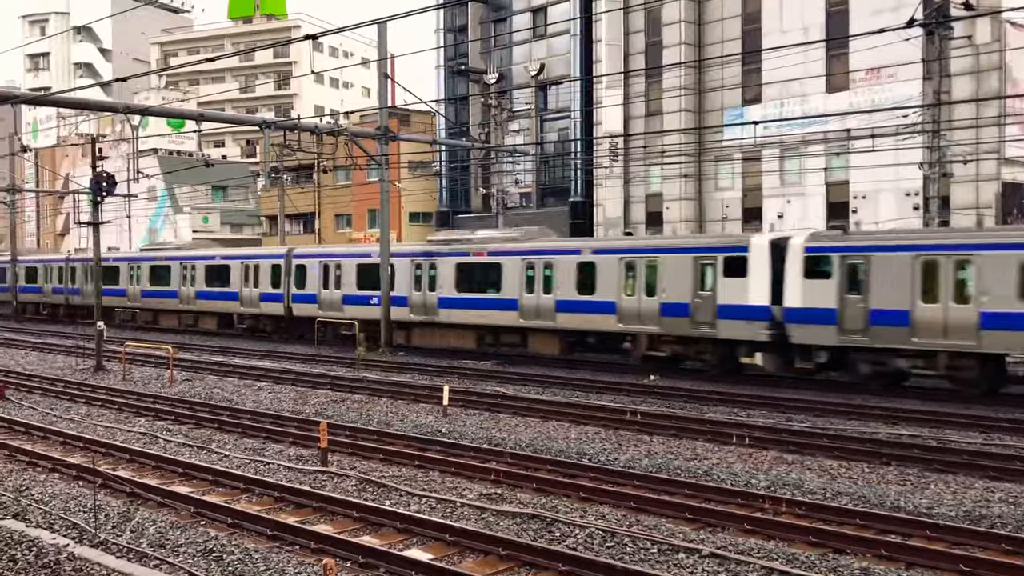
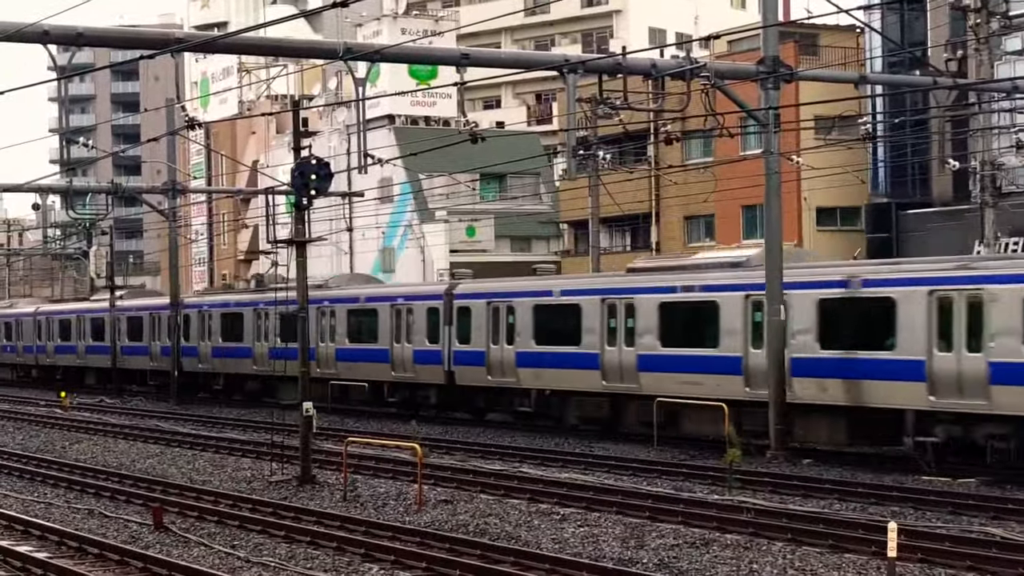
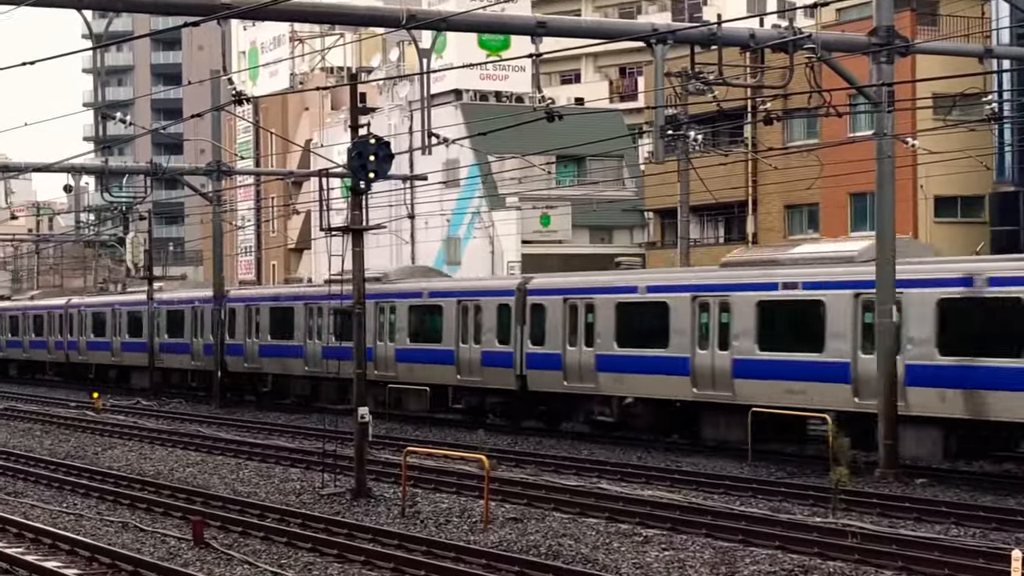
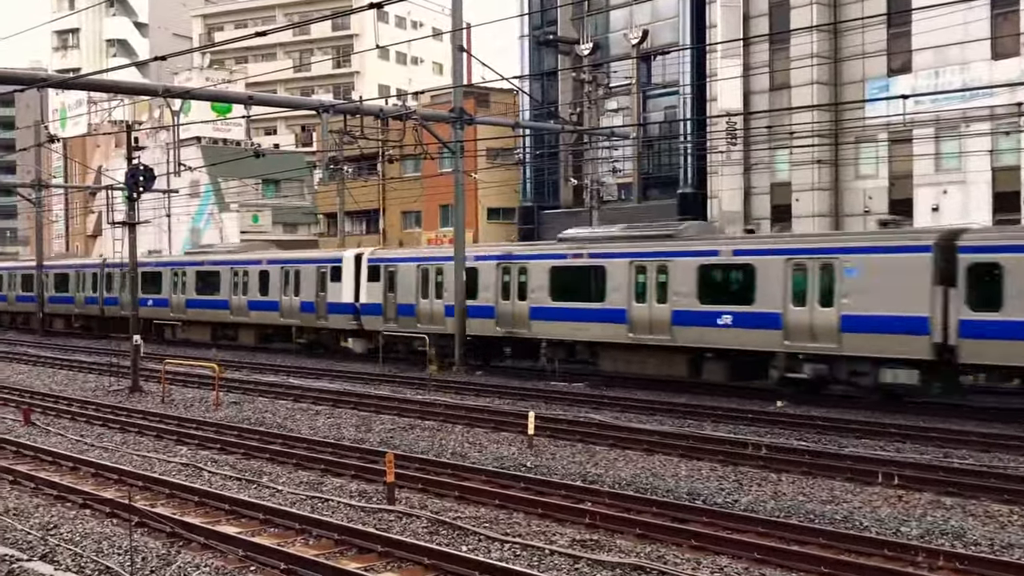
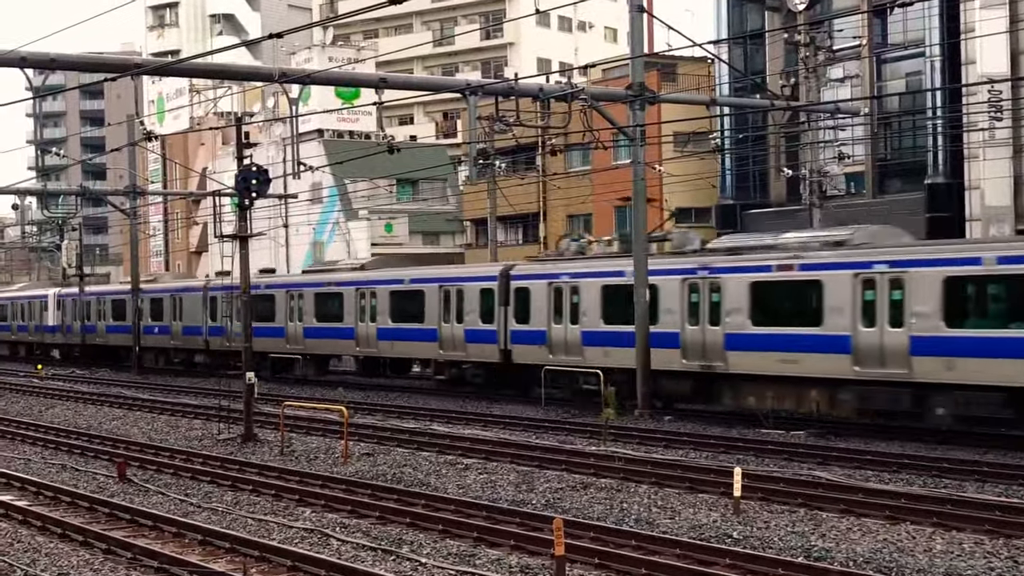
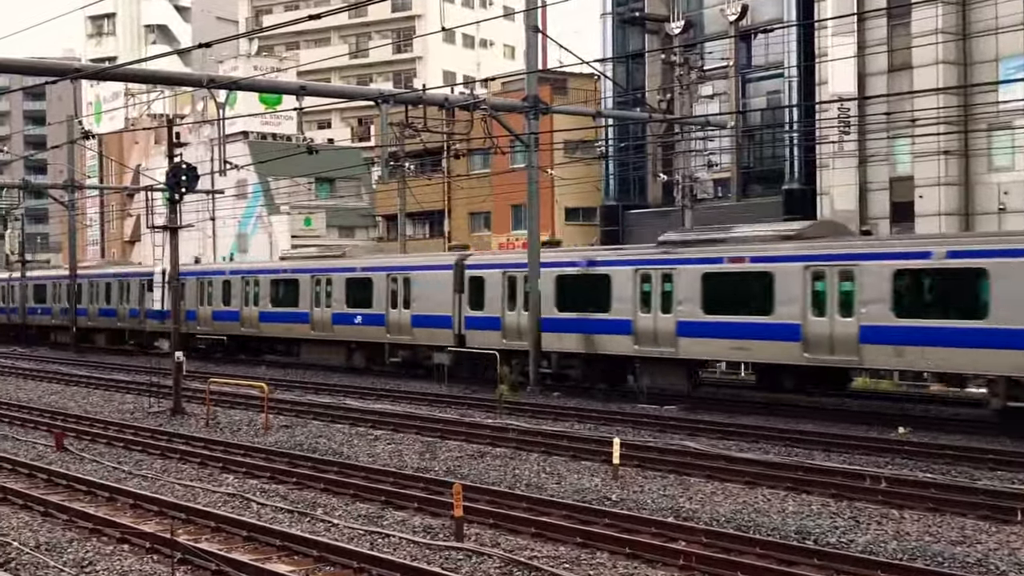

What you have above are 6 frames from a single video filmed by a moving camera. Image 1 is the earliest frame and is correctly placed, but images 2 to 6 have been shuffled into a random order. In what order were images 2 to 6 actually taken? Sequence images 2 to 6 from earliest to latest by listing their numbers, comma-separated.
4, 6, 5, 2, 3
